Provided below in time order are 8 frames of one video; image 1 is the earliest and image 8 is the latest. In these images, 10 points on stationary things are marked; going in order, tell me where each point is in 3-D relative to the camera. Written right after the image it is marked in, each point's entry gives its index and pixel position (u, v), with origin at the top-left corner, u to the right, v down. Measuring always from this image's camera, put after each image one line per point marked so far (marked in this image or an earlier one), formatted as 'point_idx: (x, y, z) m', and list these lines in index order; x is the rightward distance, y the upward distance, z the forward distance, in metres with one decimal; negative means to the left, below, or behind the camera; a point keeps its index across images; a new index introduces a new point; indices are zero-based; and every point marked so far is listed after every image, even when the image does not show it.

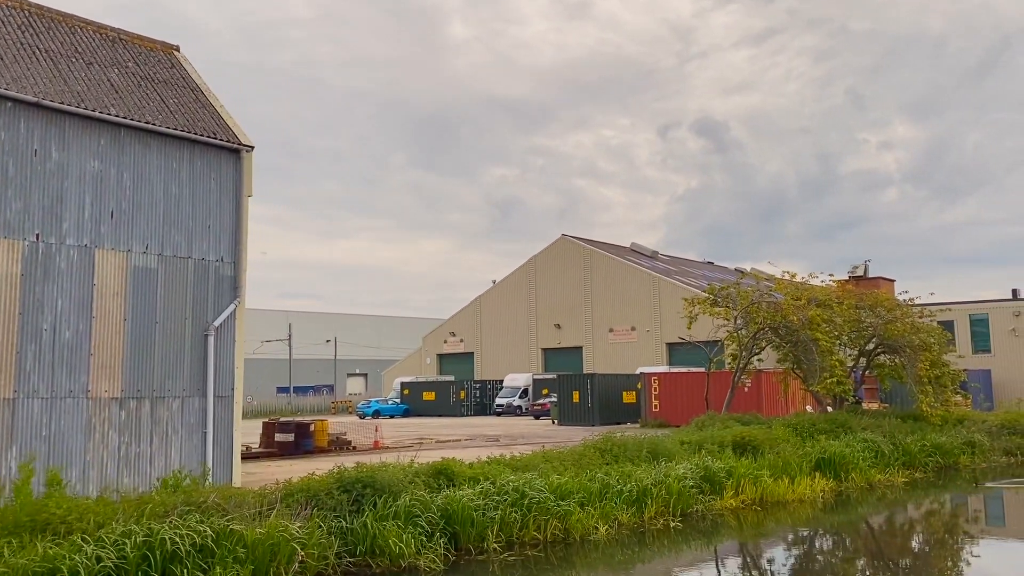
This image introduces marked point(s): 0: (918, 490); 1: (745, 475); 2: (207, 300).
0: (+7.3, -3.6, +16.1) m
1: (+3.4, -2.7, +13.1) m
2: (-4.9, -0.2, +14.4) m
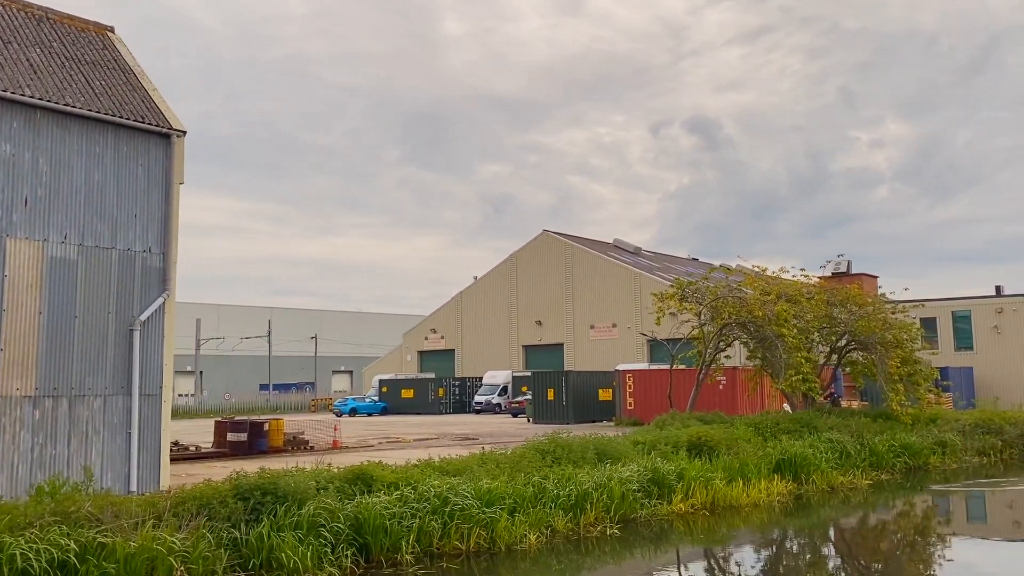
0: (+6.4, -3.4, +15.4) m
1: (+2.5, -2.6, +12.4) m
2: (-5.7, -0.1, +13.6) m
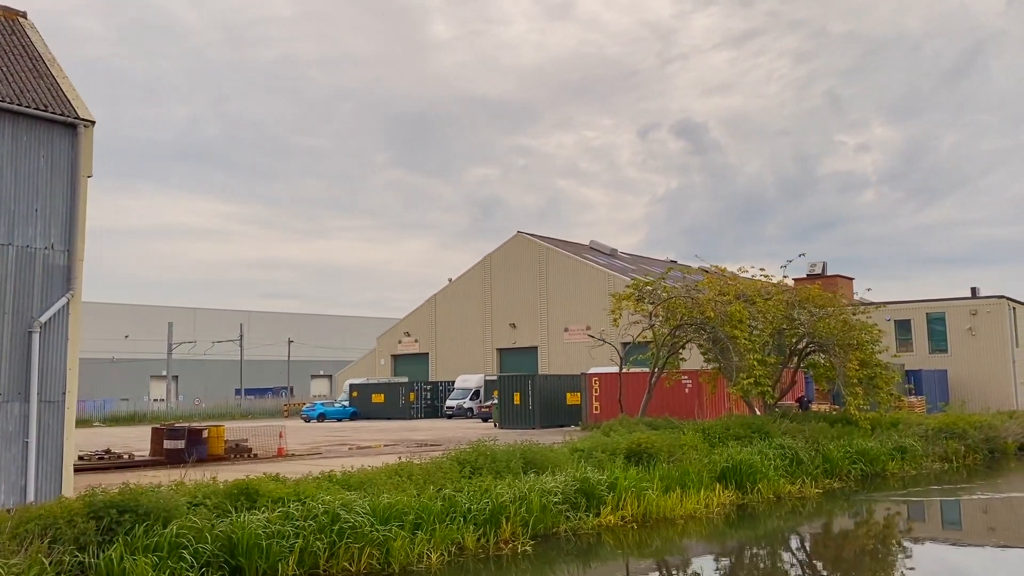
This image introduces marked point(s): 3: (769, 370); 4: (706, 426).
0: (+5.3, -3.4, +14.7) m
1: (+1.5, -2.6, +11.6) m
2: (-6.8, -0.1, +12.7) m
3: (+5.5, -1.8, +19.2) m
4: (+3.5, -2.5, +16.1) m
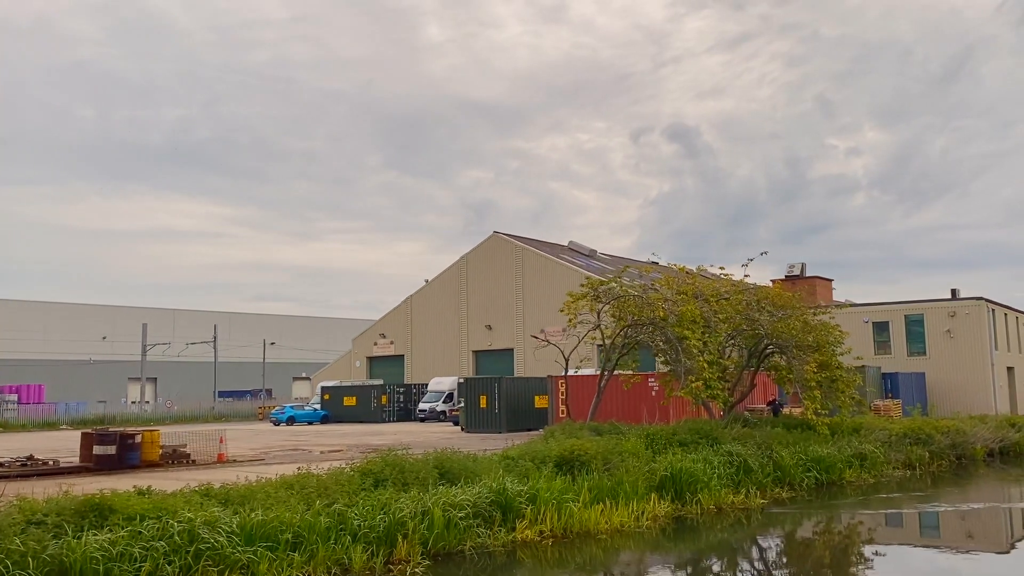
0: (+4.2, -3.4, +13.8) m
1: (+0.4, -2.5, +10.7) m
2: (-7.9, 0.0, +11.8) m
3: (+4.4, -1.7, +18.3) m
4: (+2.4, -2.4, +15.2) m
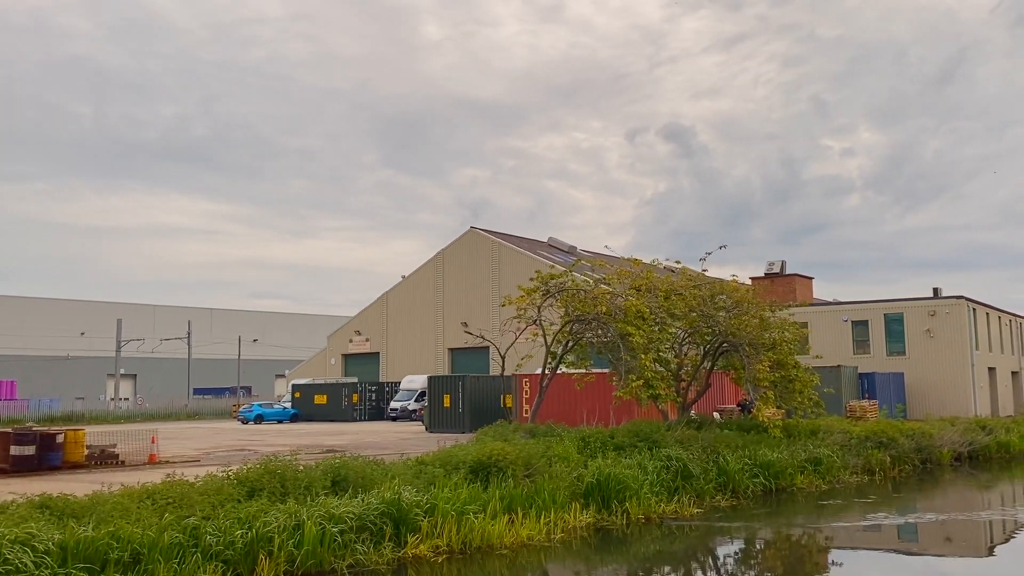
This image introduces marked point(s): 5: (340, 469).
0: (+3.1, -3.3, +12.8) m
1: (-0.7, -2.4, +9.7) m
2: (-9.0, +0.2, +10.7) m
3: (+3.2, -1.6, +17.4) m
4: (+1.2, -2.3, +14.2) m
5: (-2.0, -2.1, +10.3) m
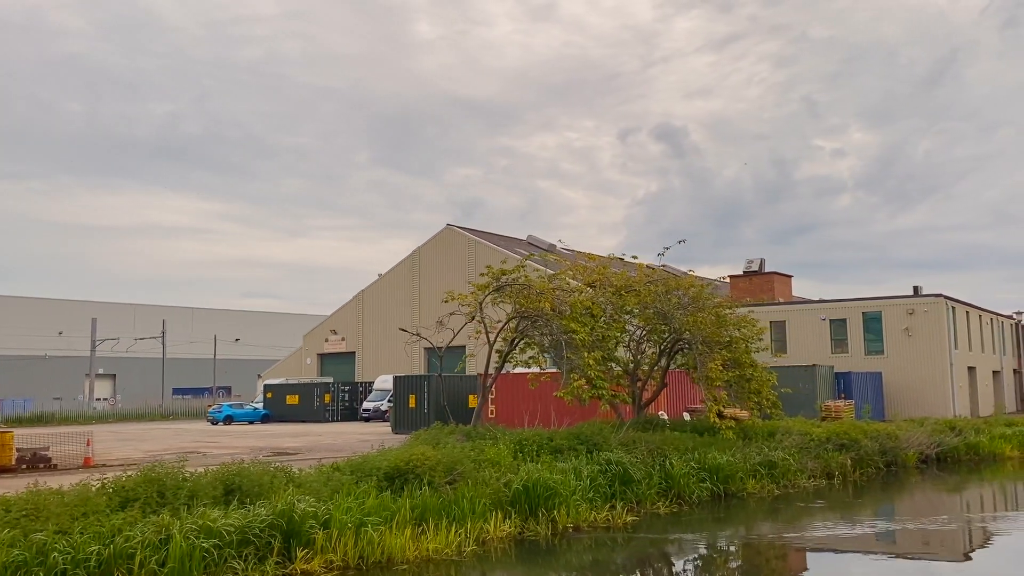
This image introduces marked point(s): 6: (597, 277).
0: (+2.1, -3.2, +12.1) m
1: (-1.6, -2.3, +8.9) m
2: (-9.9, +0.3, +9.8) m
3: (+2.2, -1.5, +16.6) m
4: (+0.2, -2.2, +13.4) m
5: (-2.9, -2.0, +9.5) m
6: (+1.7, +0.2, +17.8) m
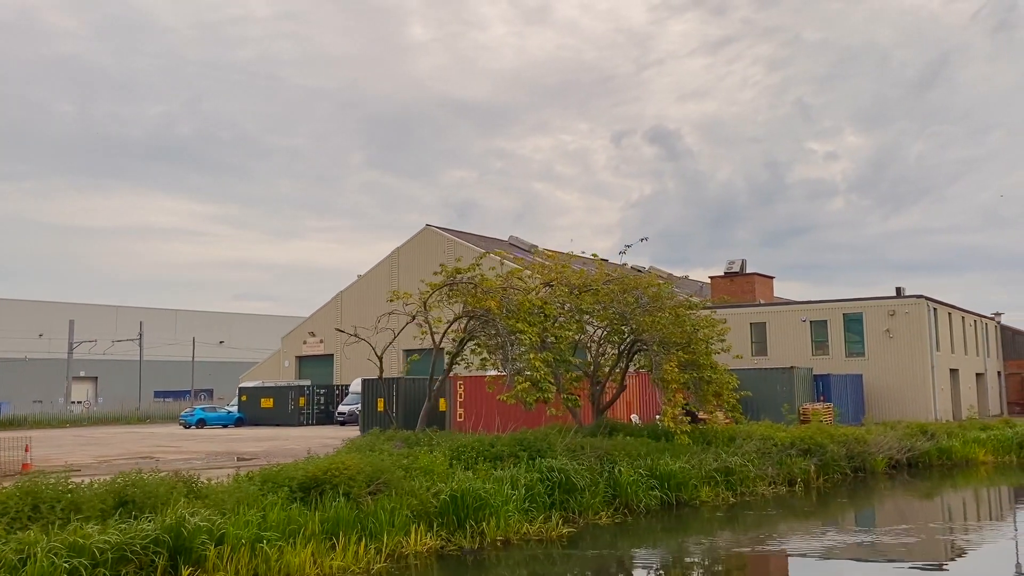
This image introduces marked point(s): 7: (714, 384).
0: (+1.2, -3.2, +11.4) m
1: (-2.5, -2.3, +8.2) m
2: (-10.8, +0.3, +9.1) m
3: (+1.3, -1.5, +15.9) m
4: (-0.7, -2.2, +12.8) m
5: (-3.8, -2.0, +8.8) m
6: (+0.8, +0.2, +17.1) m
7: (+3.6, -1.7, +15.8) m
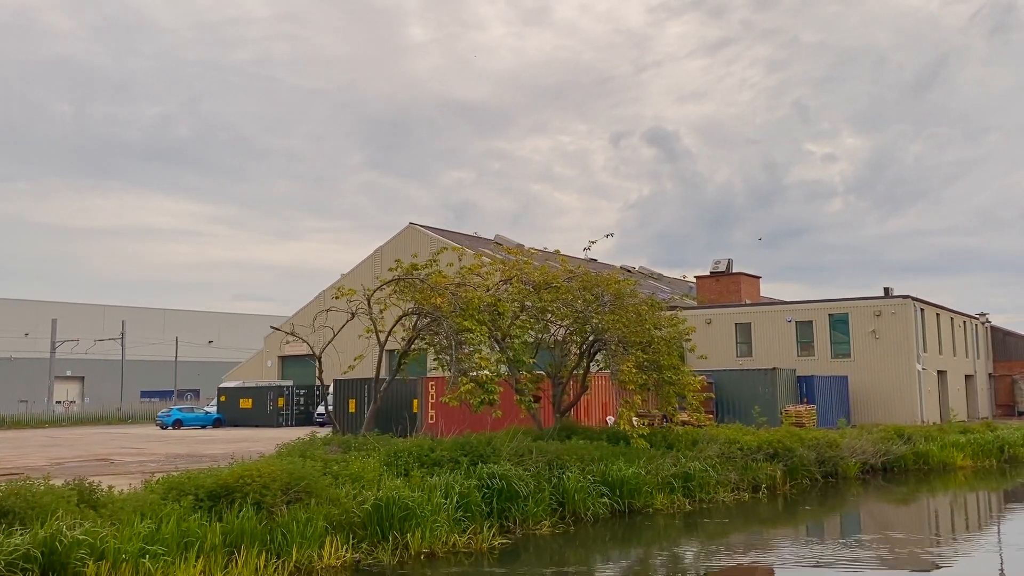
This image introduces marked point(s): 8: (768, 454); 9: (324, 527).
0: (+0.5, -3.1, +10.7) m
1: (-3.2, -2.2, +7.5) m
2: (-11.5, +0.4, +8.4) m
3: (+0.5, -1.5, +15.2) m
4: (-1.4, -2.1, +12.1) m
5: (-4.5, -1.9, +8.1) m
6: (0.0, +0.3, +16.4) m
7: (+2.8, -1.6, +15.1) m
8: (+4.5, -2.9, +15.8) m
9: (-1.9, -2.4, +9.1) m
